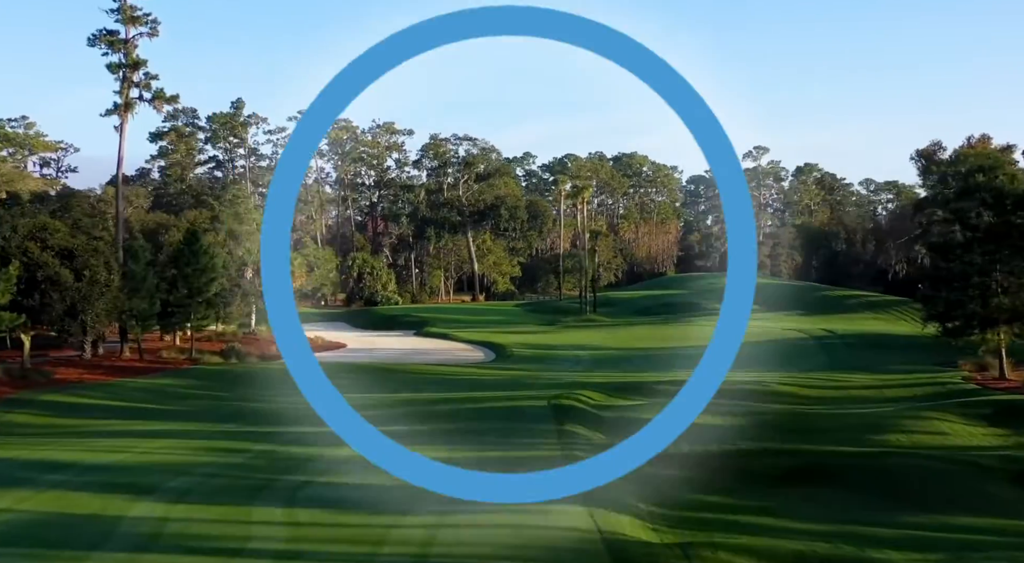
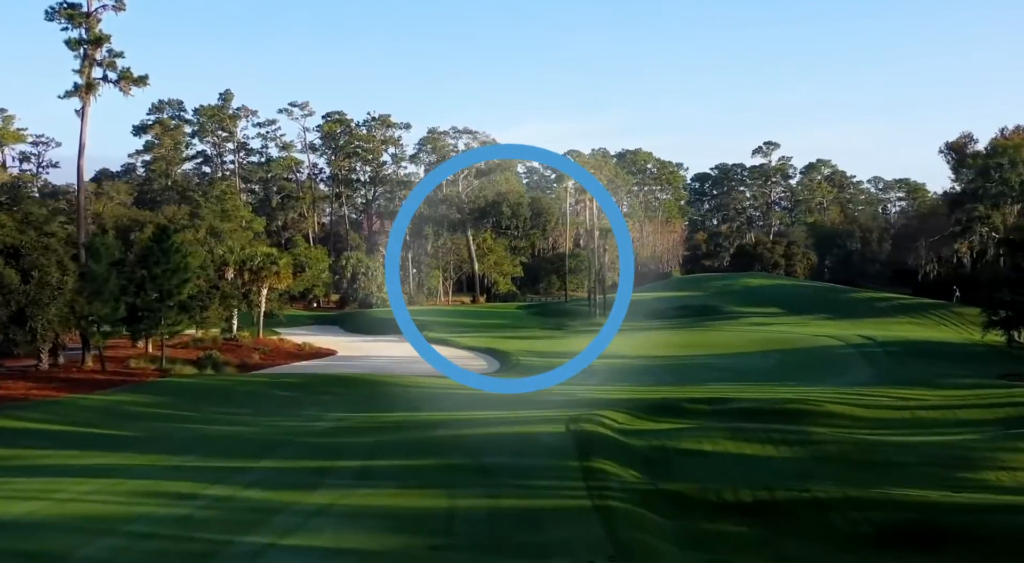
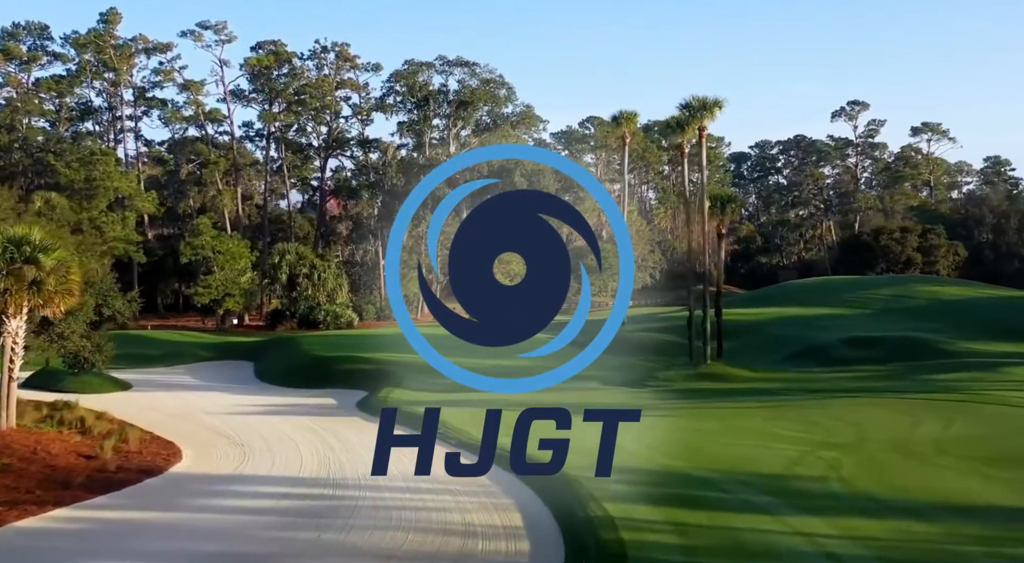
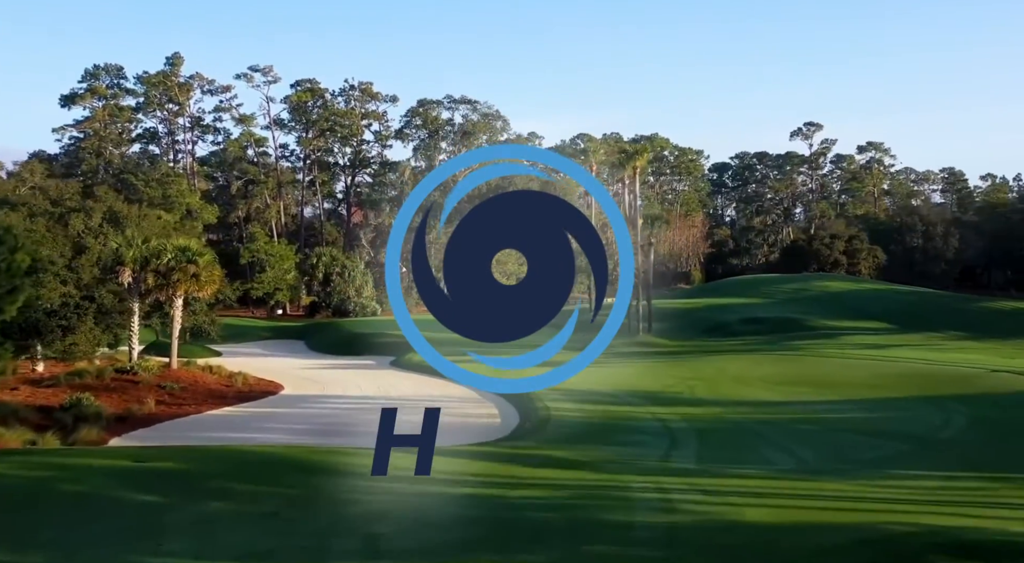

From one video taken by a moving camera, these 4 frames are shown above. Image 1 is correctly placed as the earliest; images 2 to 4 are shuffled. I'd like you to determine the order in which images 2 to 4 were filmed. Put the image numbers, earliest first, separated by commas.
2, 4, 3
